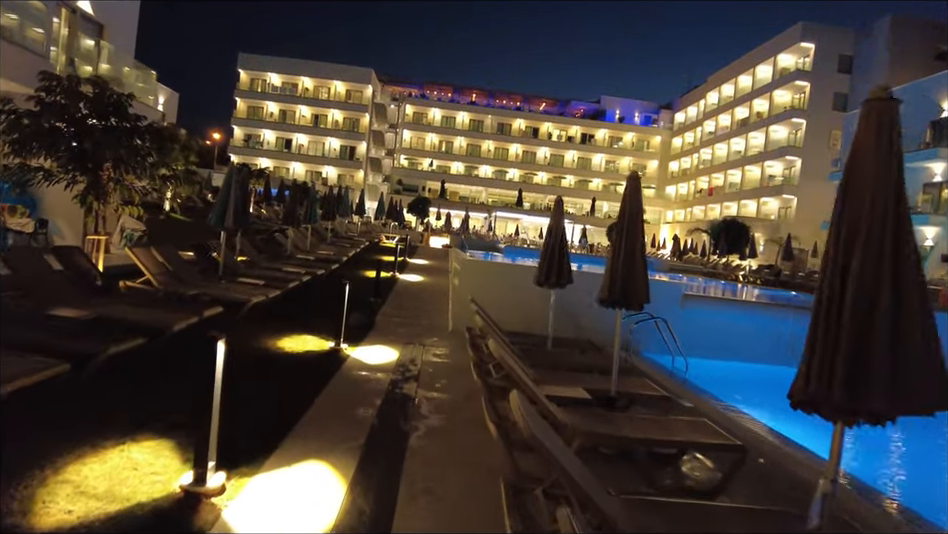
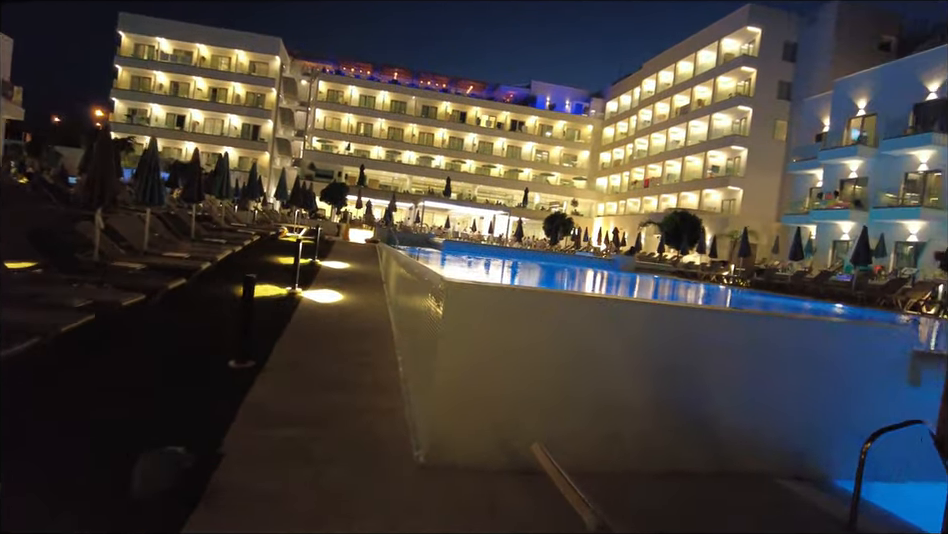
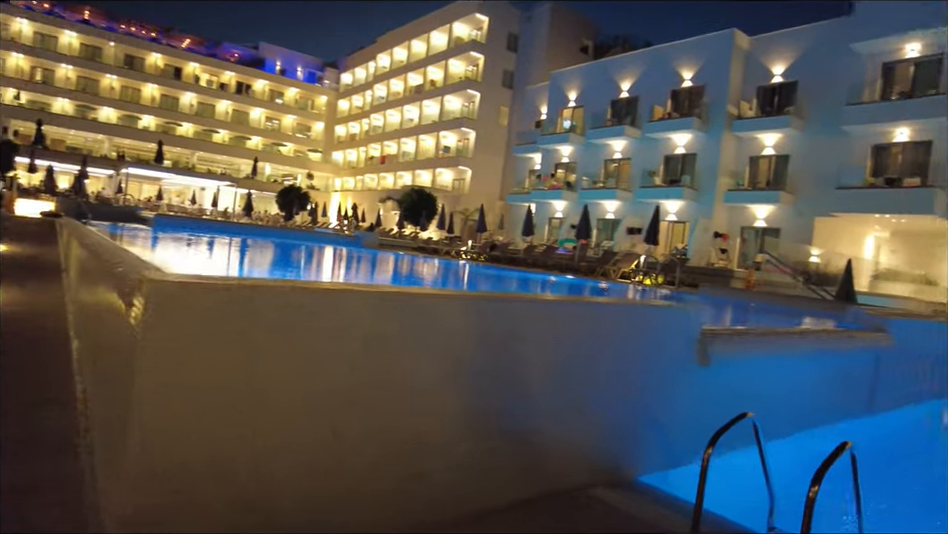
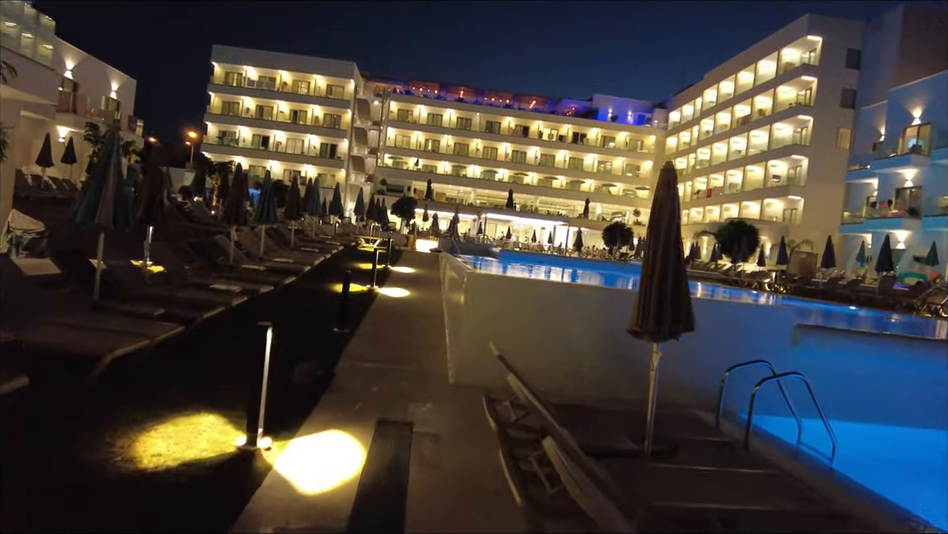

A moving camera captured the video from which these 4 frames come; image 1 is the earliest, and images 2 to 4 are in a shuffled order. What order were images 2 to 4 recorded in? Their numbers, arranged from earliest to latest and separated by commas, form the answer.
4, 2, 3
